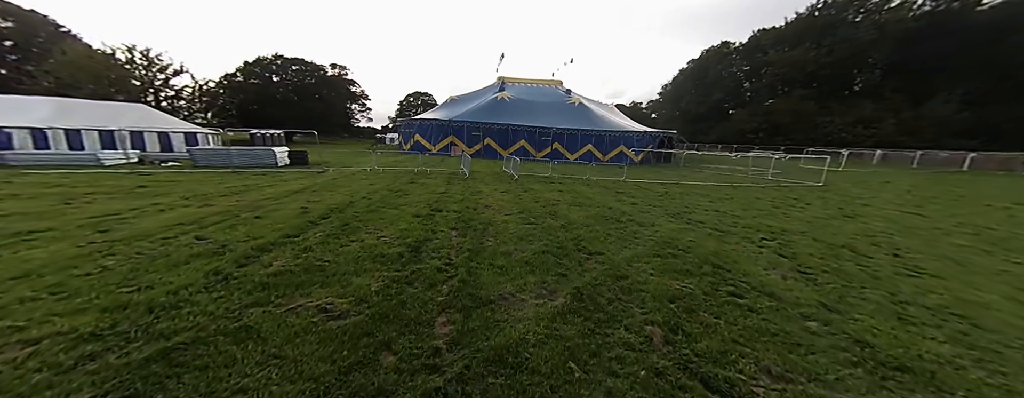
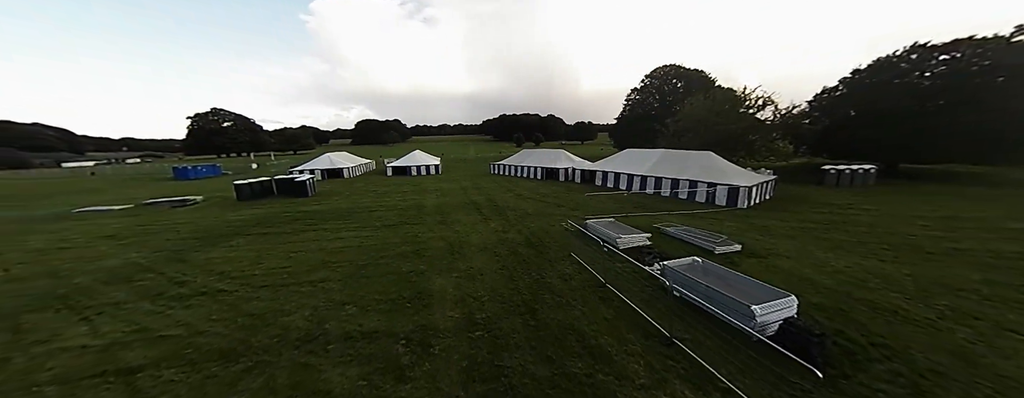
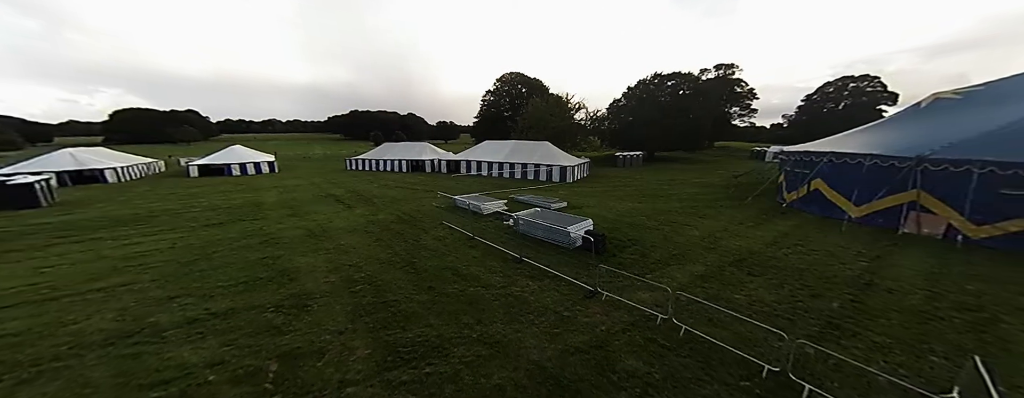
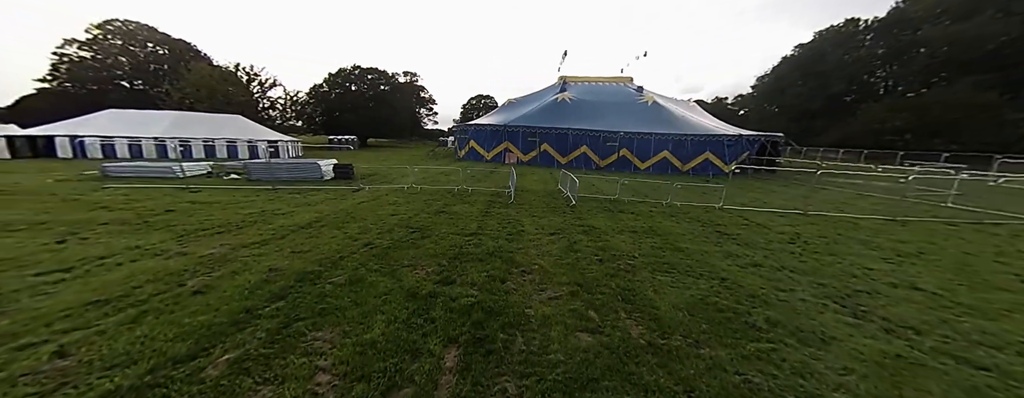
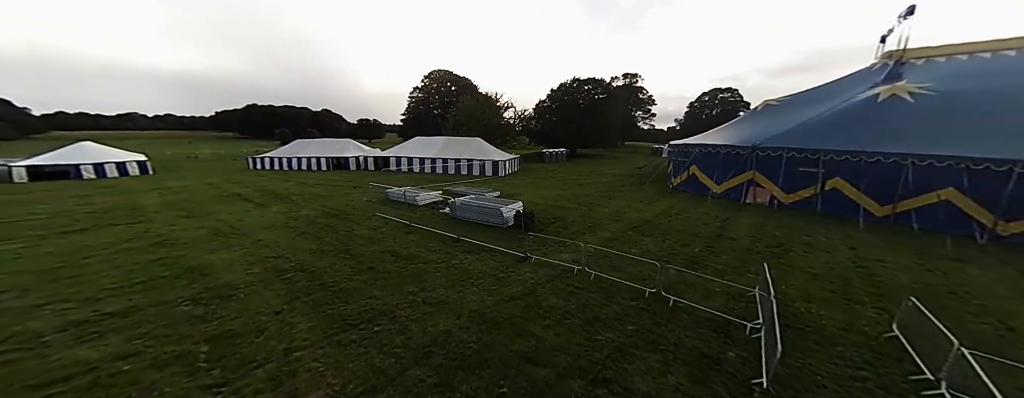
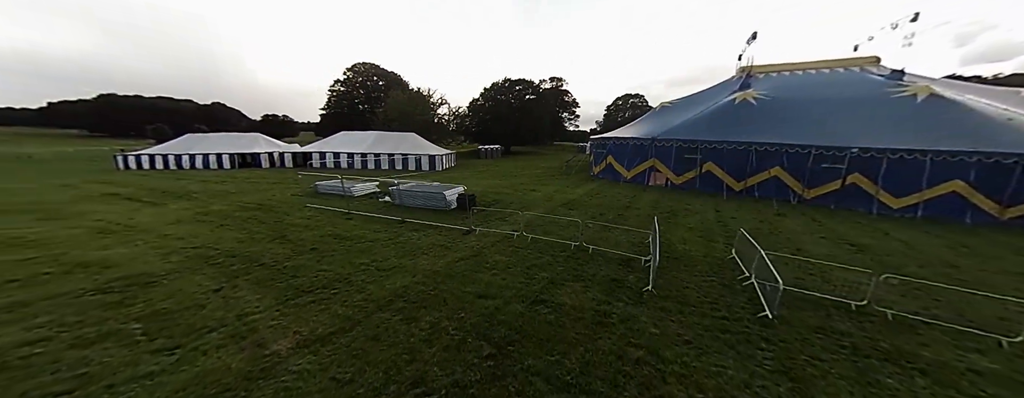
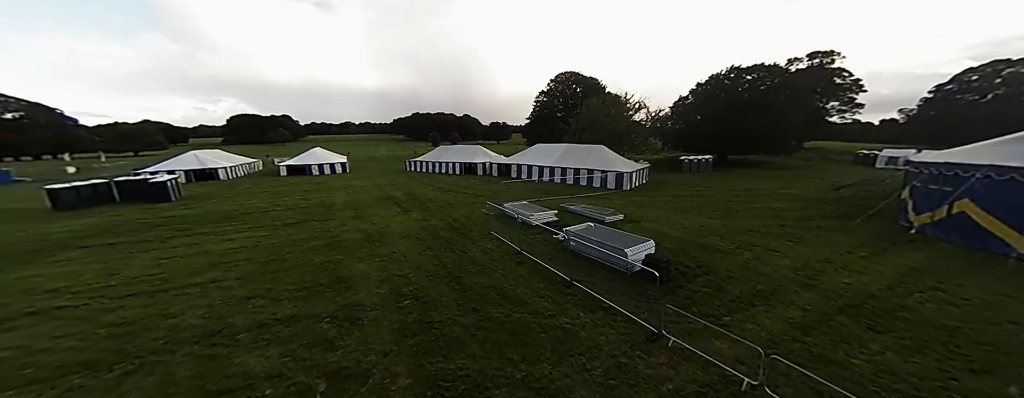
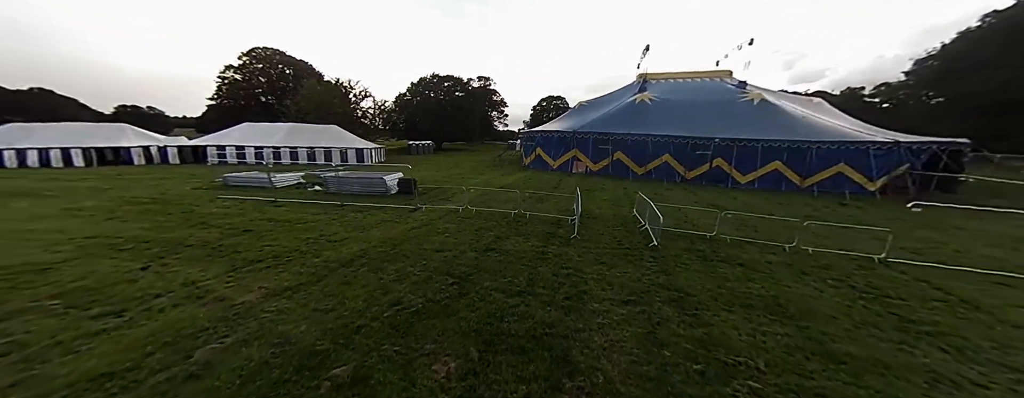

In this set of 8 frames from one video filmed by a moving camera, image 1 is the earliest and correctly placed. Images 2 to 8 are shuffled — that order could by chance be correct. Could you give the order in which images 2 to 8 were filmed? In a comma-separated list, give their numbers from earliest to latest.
4, 8, 6, 5, 3, 7, 2
